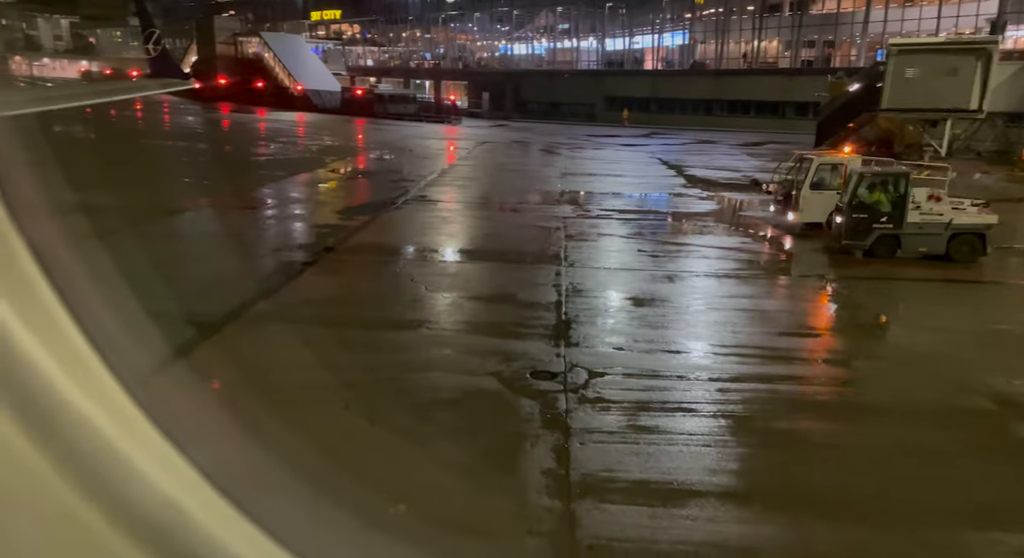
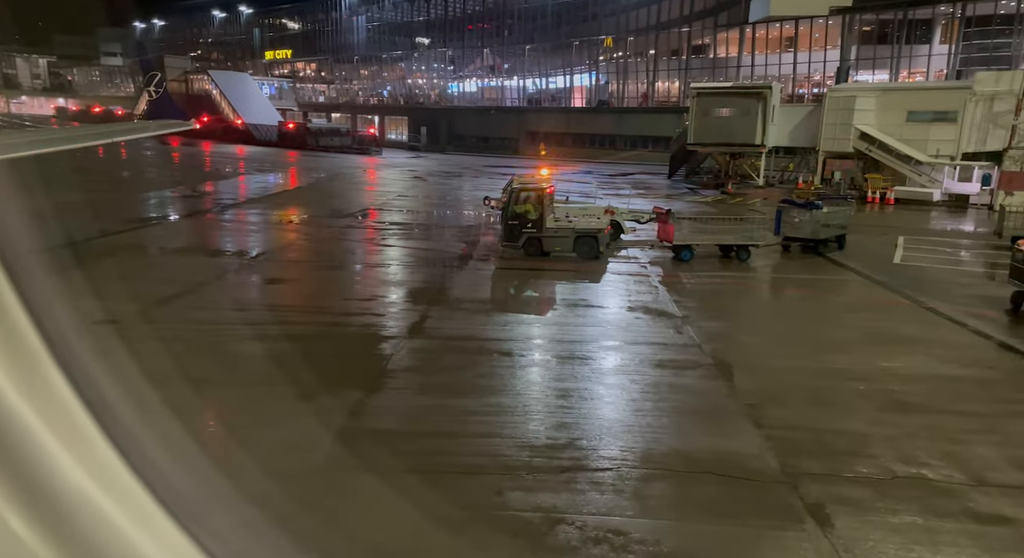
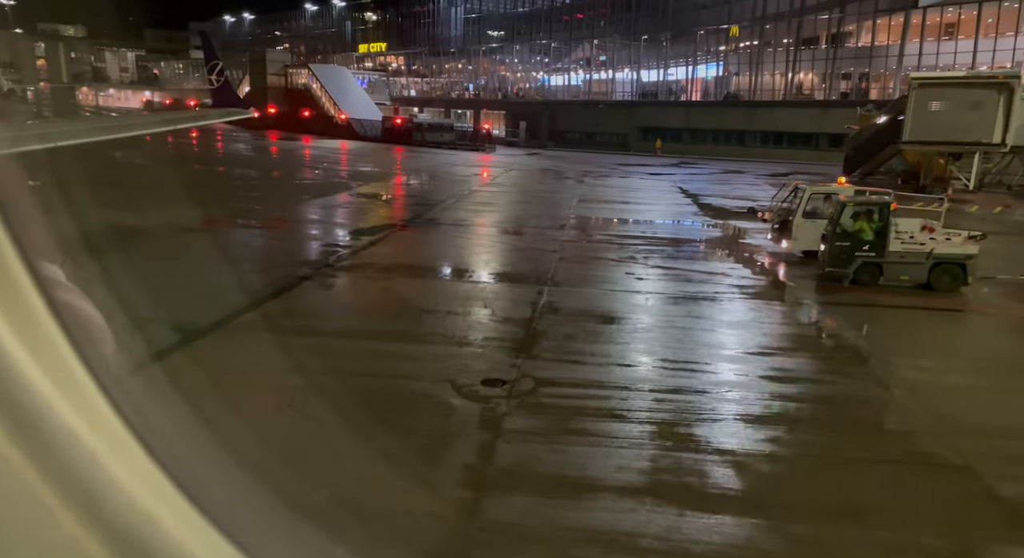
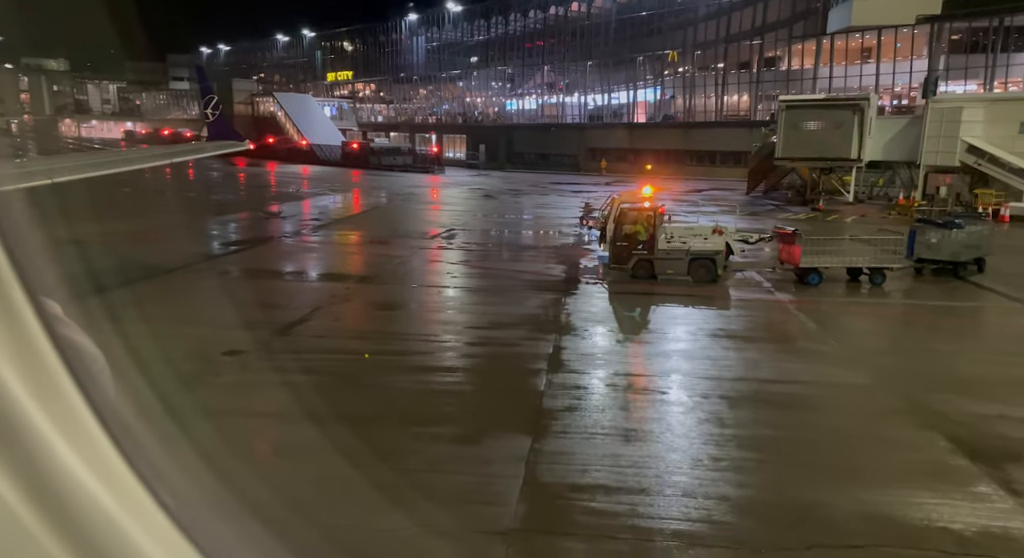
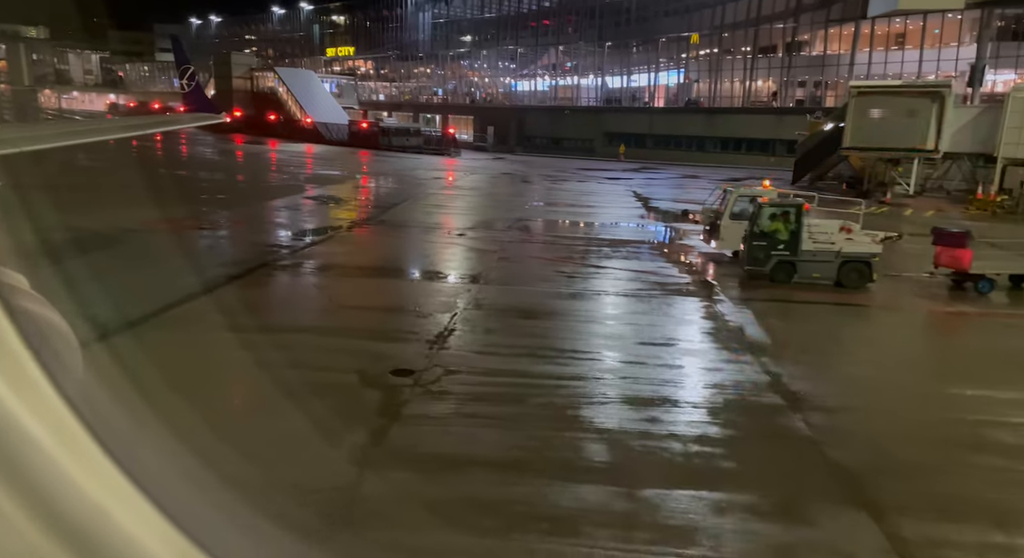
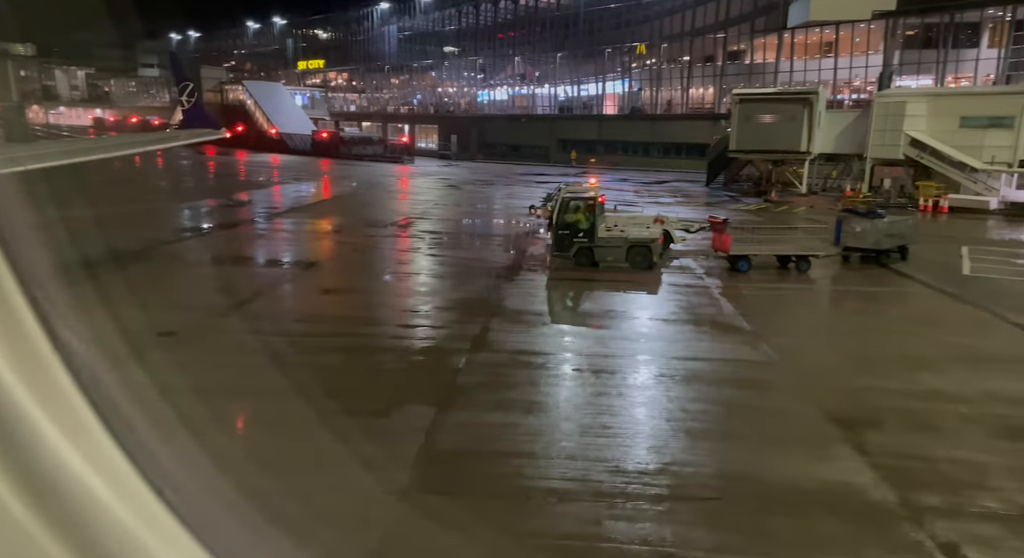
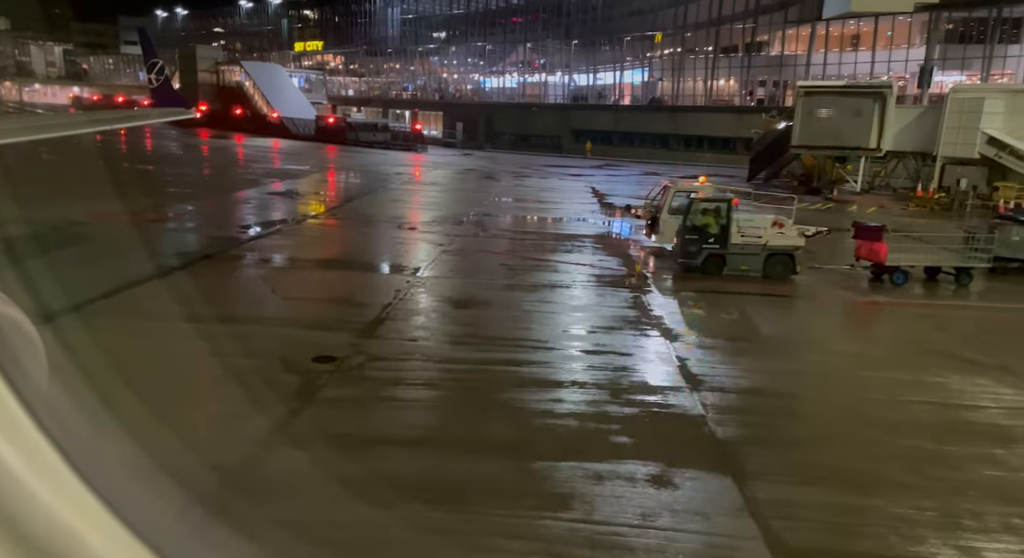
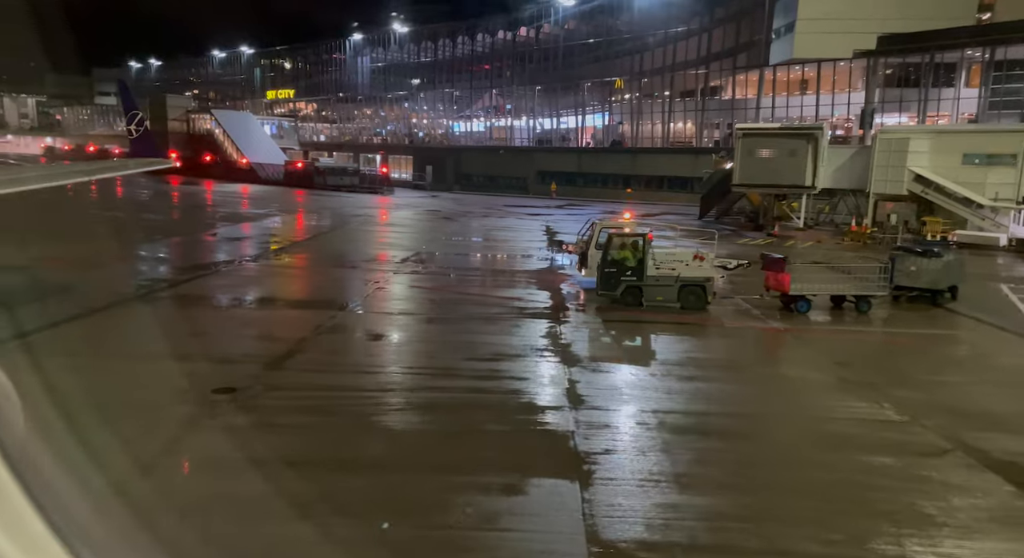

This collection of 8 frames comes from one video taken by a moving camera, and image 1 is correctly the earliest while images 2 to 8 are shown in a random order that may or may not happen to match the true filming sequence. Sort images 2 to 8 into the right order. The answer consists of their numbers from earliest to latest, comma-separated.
3, 5, 7, 8, 4, 6, 2
